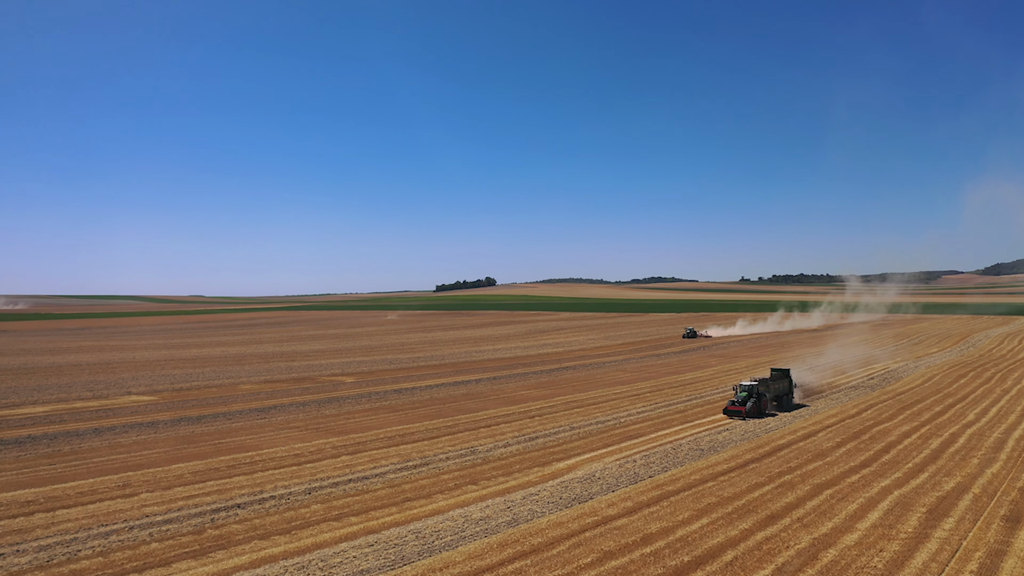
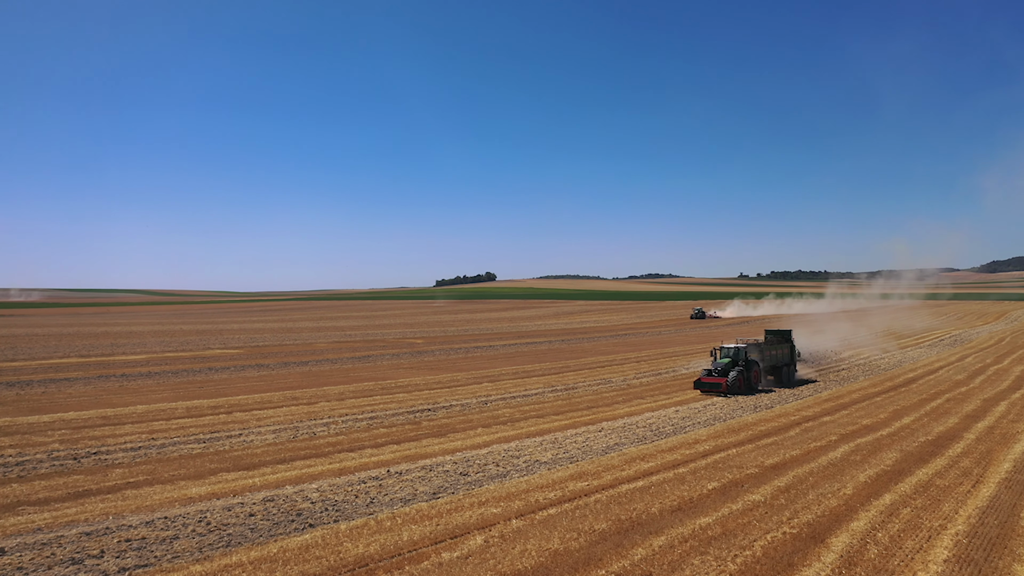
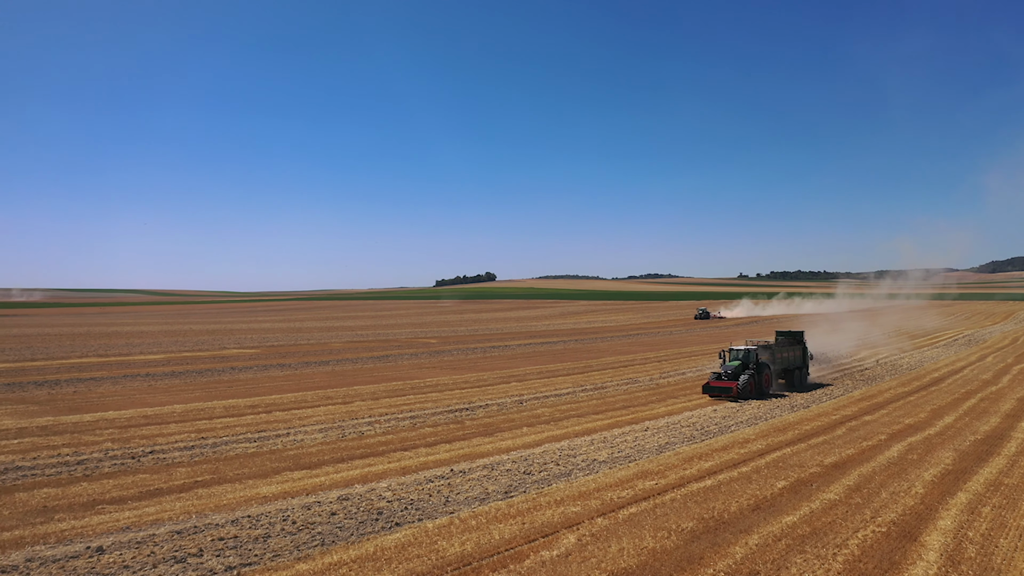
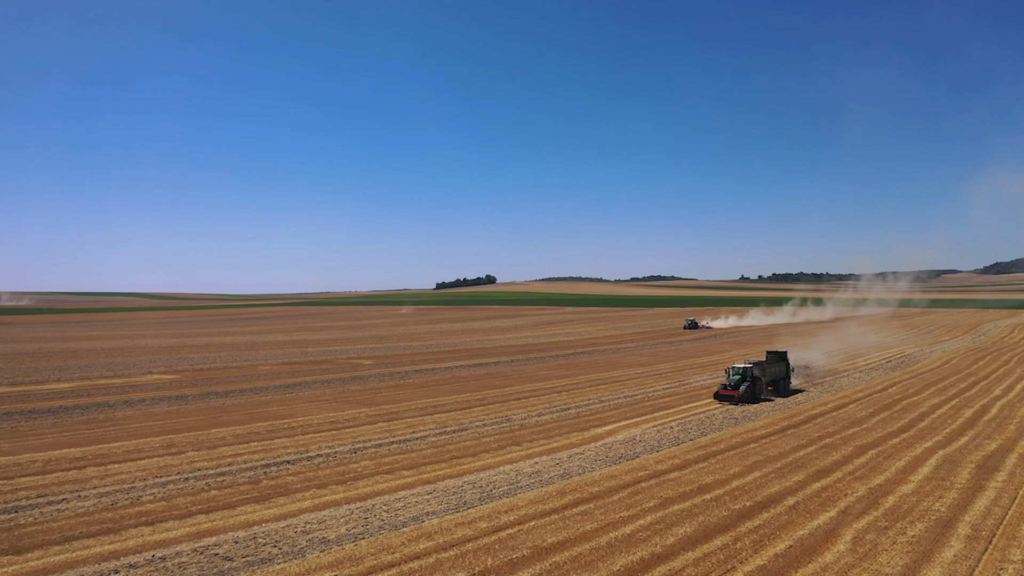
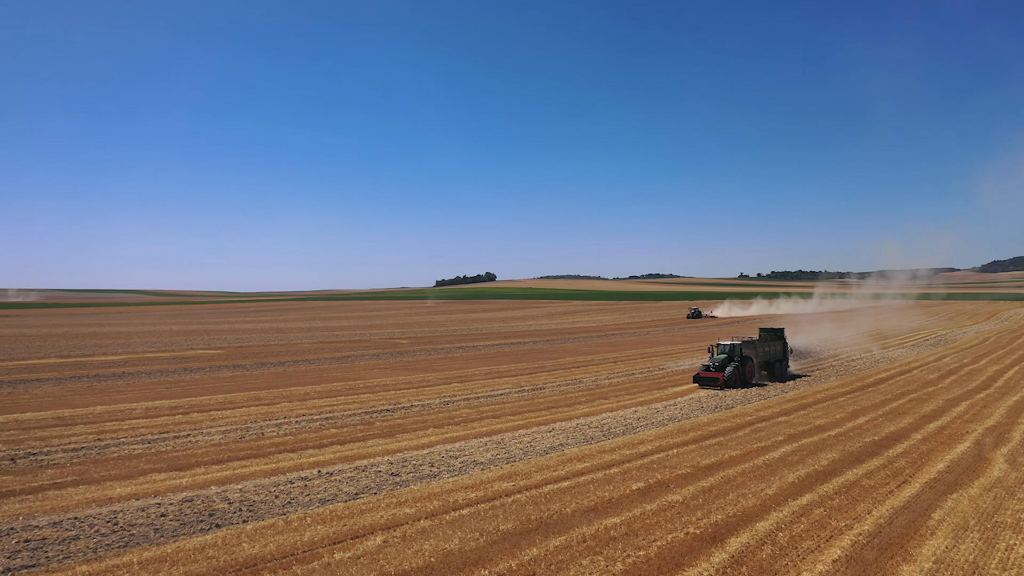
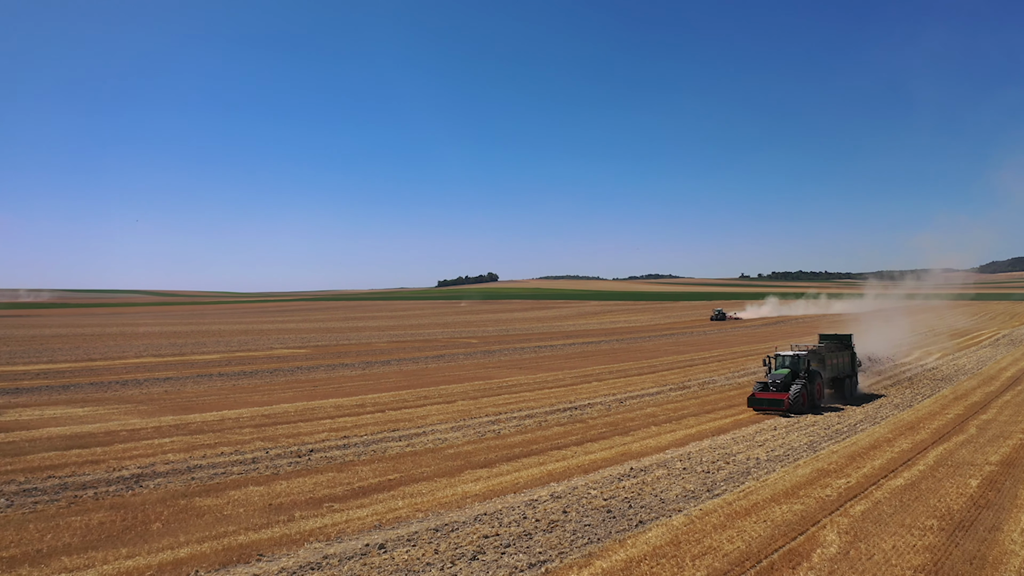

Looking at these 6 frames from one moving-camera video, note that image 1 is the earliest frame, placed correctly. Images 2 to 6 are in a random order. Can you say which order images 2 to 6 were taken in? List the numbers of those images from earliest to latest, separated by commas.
4, 5, 2, 3, 6
